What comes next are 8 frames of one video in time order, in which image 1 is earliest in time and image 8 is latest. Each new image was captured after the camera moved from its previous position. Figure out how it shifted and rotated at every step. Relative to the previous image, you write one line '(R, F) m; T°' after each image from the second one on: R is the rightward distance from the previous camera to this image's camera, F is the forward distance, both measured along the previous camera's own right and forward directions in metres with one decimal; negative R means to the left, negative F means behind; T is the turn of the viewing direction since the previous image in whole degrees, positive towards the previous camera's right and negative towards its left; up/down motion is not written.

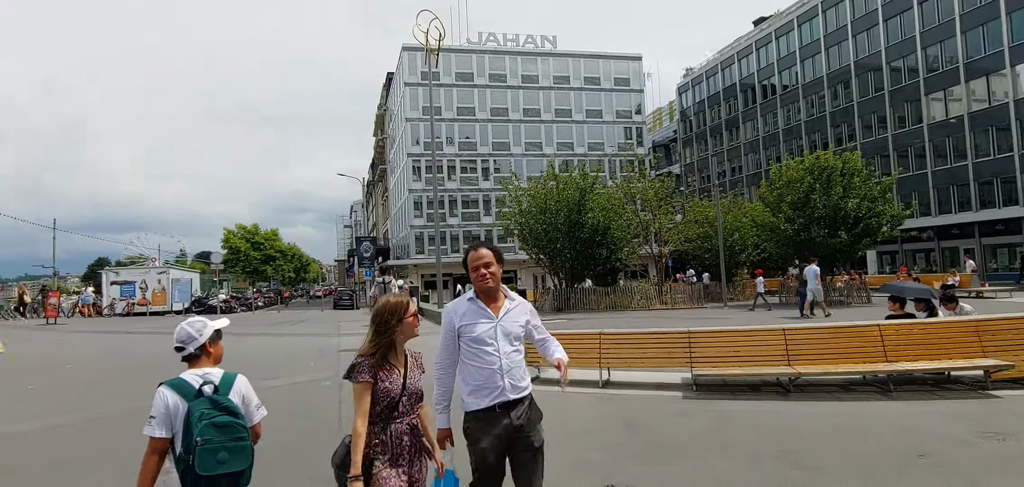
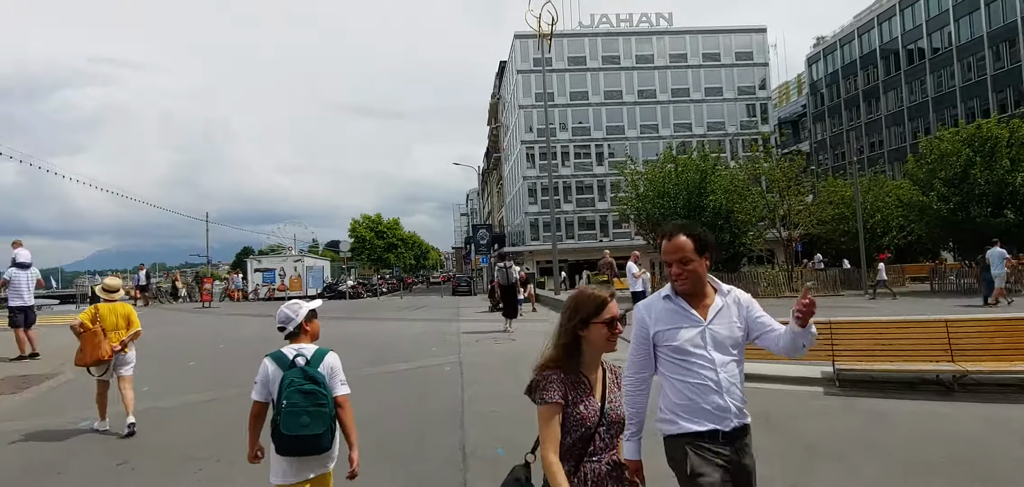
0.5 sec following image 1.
(-0.1, +0.2) m; -10°
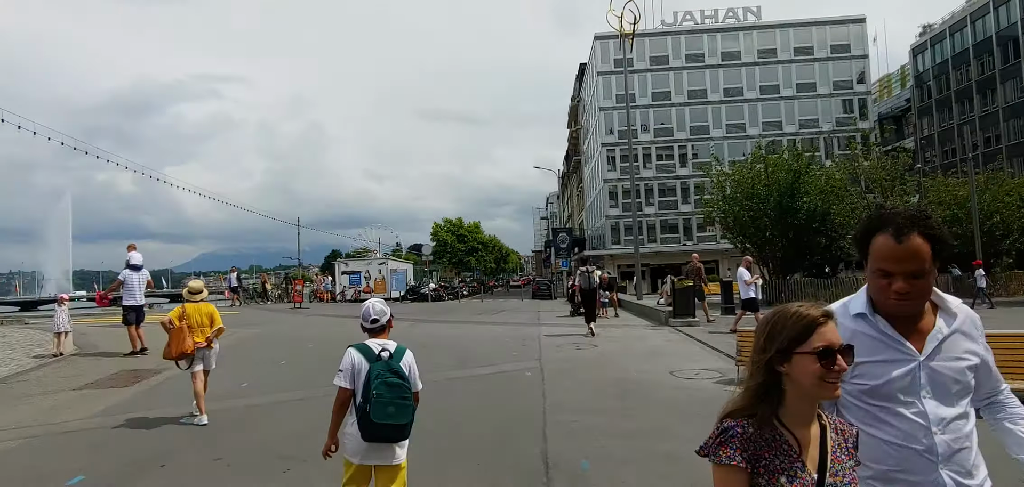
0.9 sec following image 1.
(0.0, +0.2) m; -7°
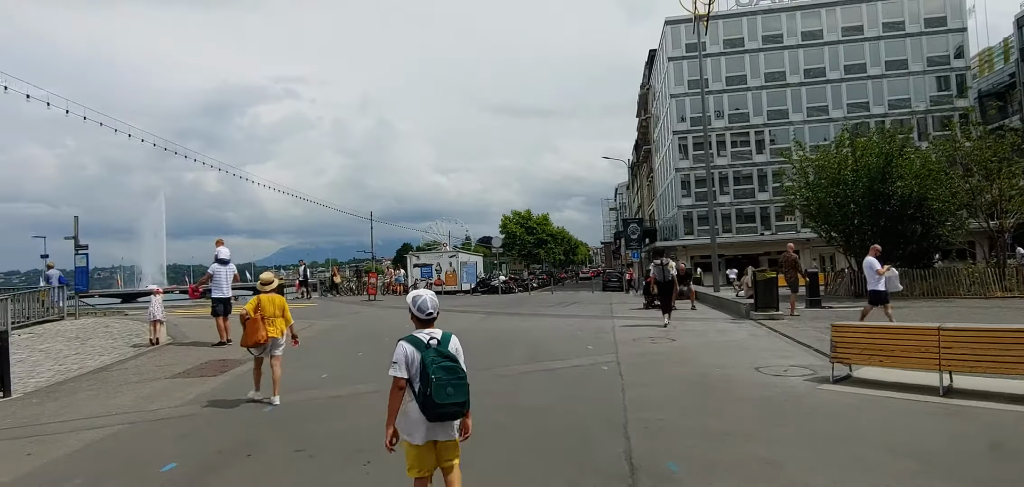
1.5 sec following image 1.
(-0.1, +0.2) m; -6°
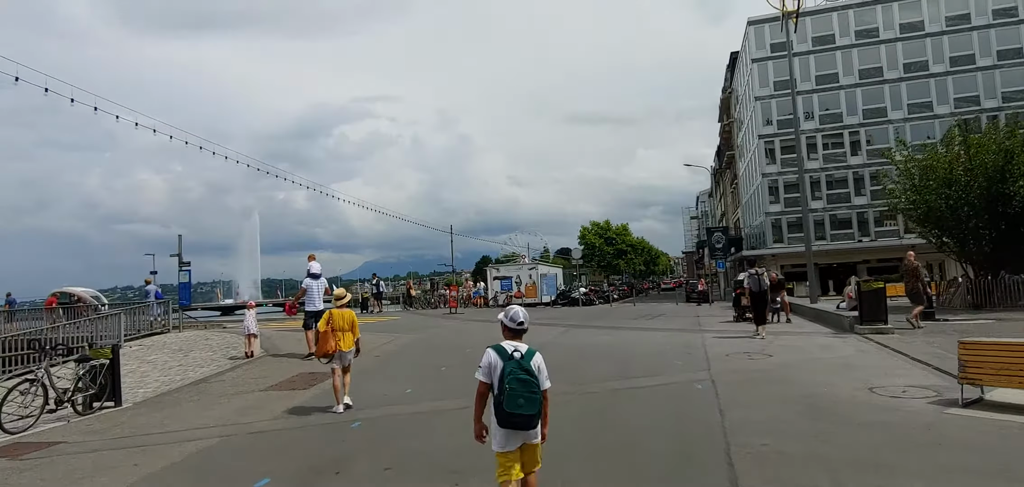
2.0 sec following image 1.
(-0.1, +0.2) m; -7°
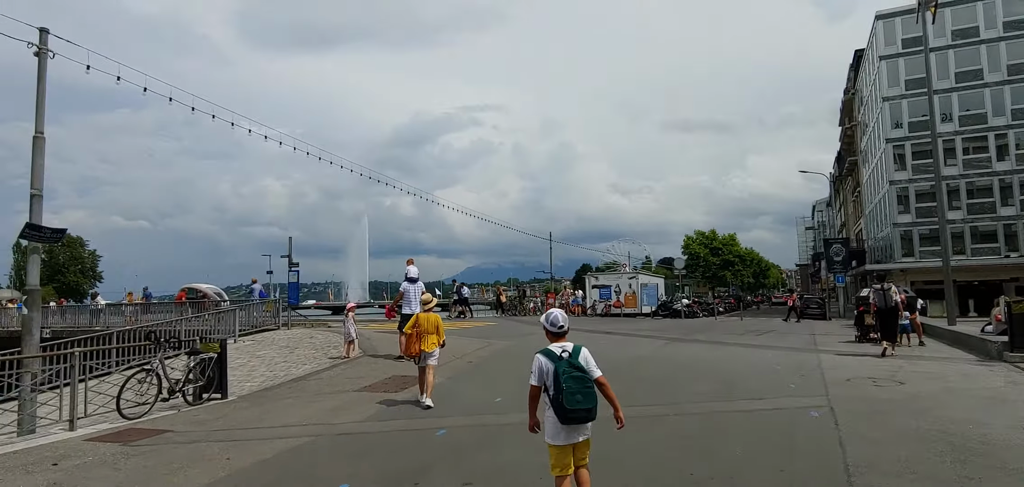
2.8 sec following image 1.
(+0.1, +0.4) m; -9°
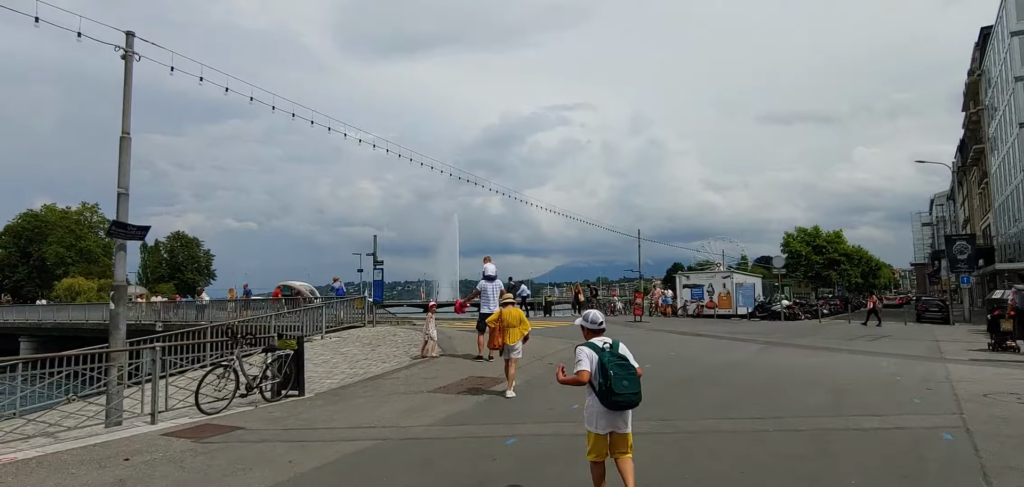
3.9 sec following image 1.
(+0.2, +0.6) m; -8°
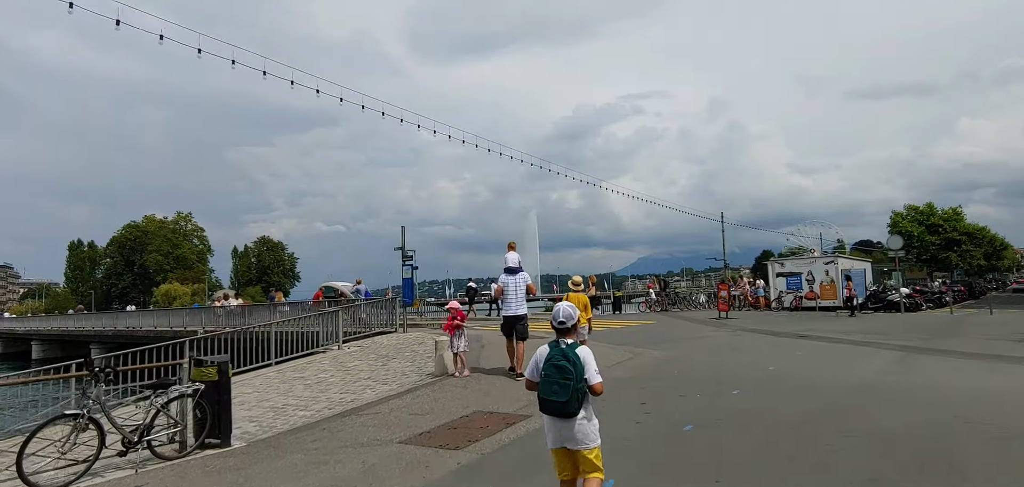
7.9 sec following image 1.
(+0.8, +3.7) m; -7°
